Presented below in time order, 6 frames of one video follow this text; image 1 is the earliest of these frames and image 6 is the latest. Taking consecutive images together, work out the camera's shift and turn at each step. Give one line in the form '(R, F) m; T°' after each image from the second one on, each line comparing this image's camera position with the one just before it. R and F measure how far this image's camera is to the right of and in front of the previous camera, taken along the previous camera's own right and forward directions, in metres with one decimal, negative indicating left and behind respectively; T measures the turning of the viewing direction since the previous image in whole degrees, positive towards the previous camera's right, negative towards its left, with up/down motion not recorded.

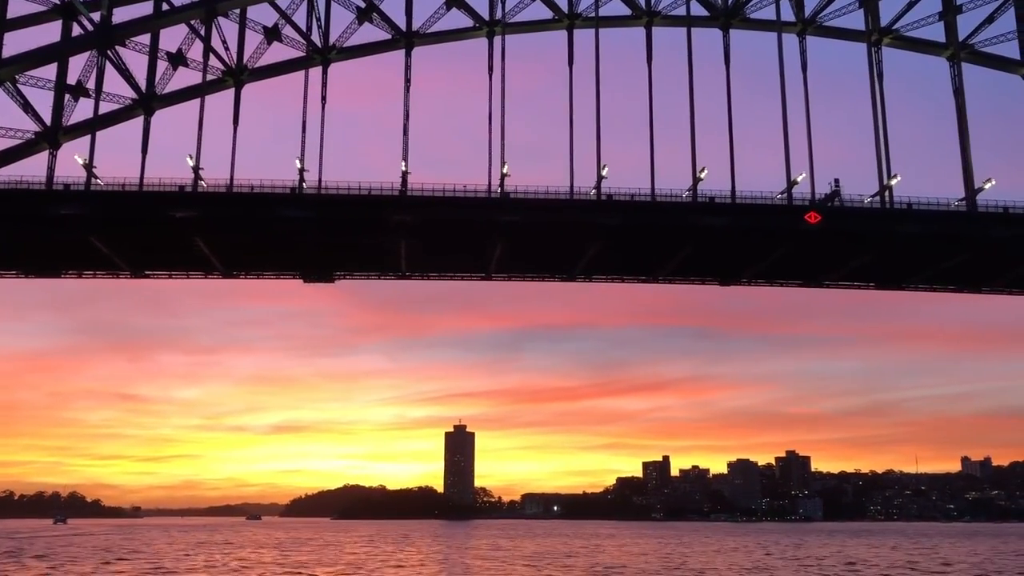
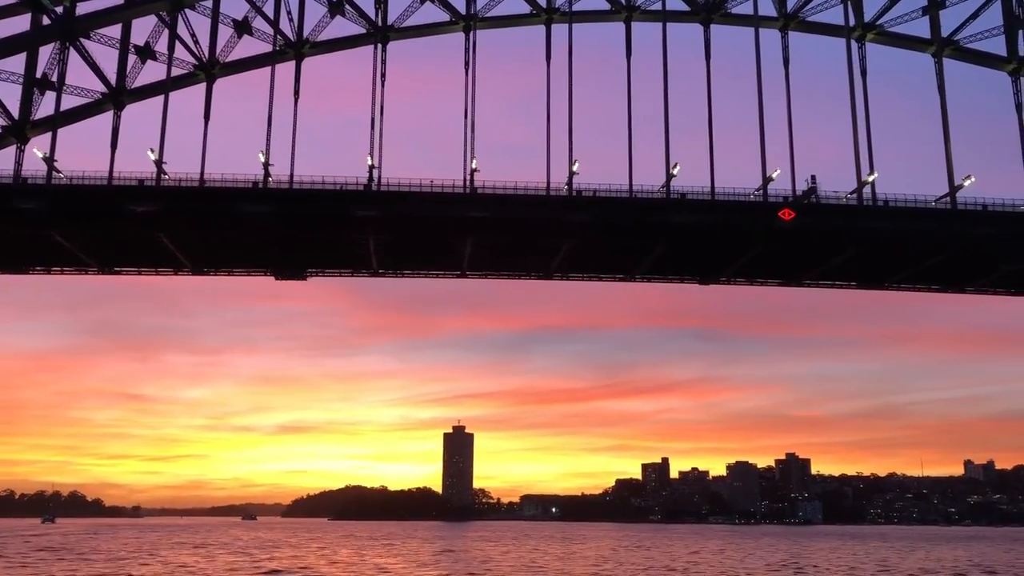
(+1.6, +0.7) m; 0°
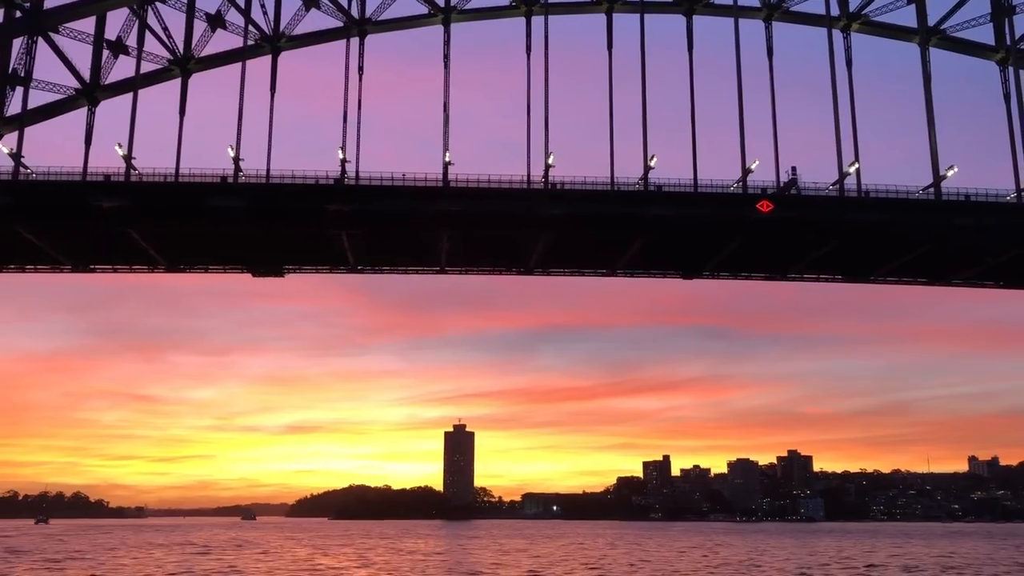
(+1.3, +0.6) m; 0°
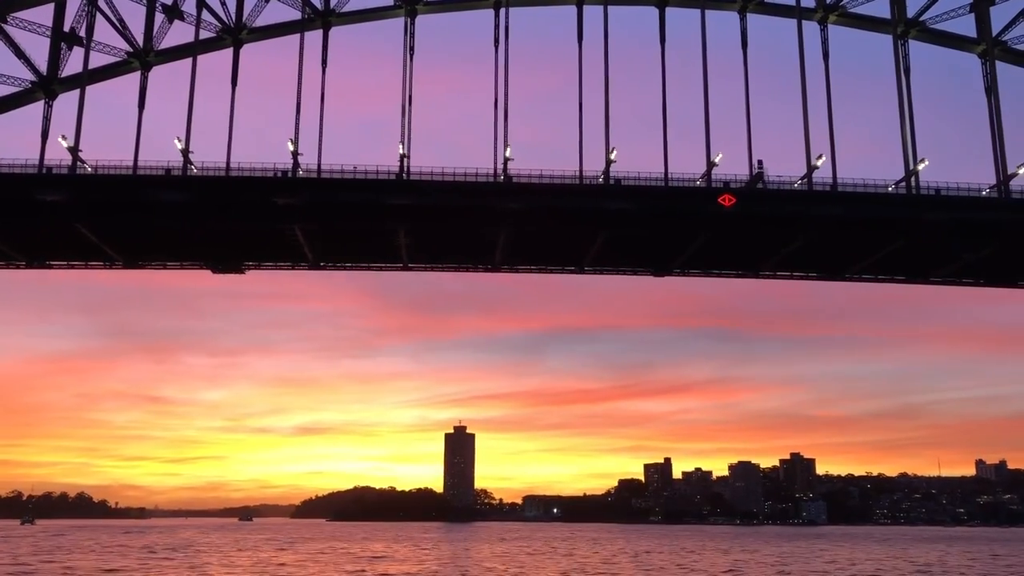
(+2.3, +1.1) m; -1°
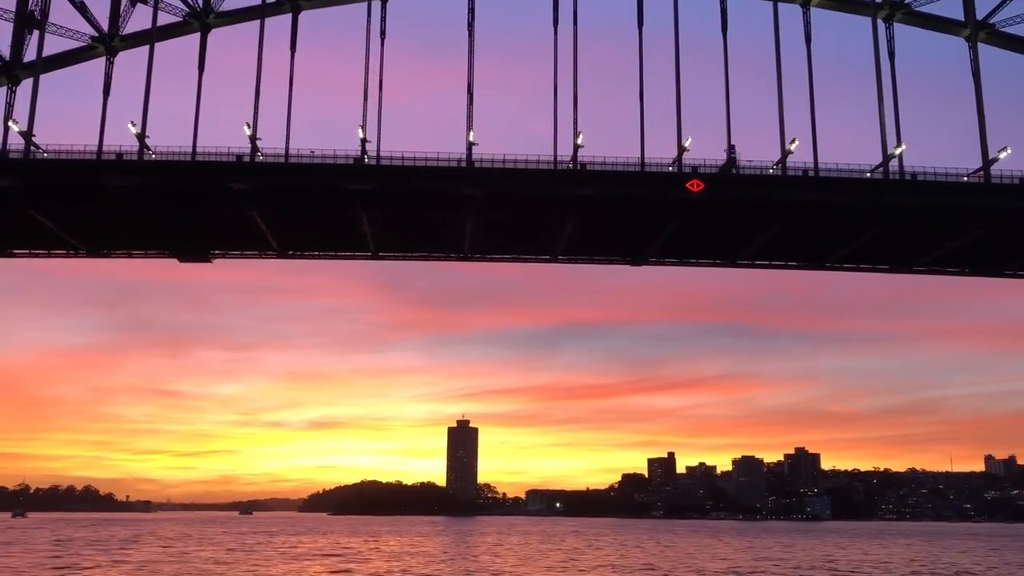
(+1.9, +1.0) m; -1°
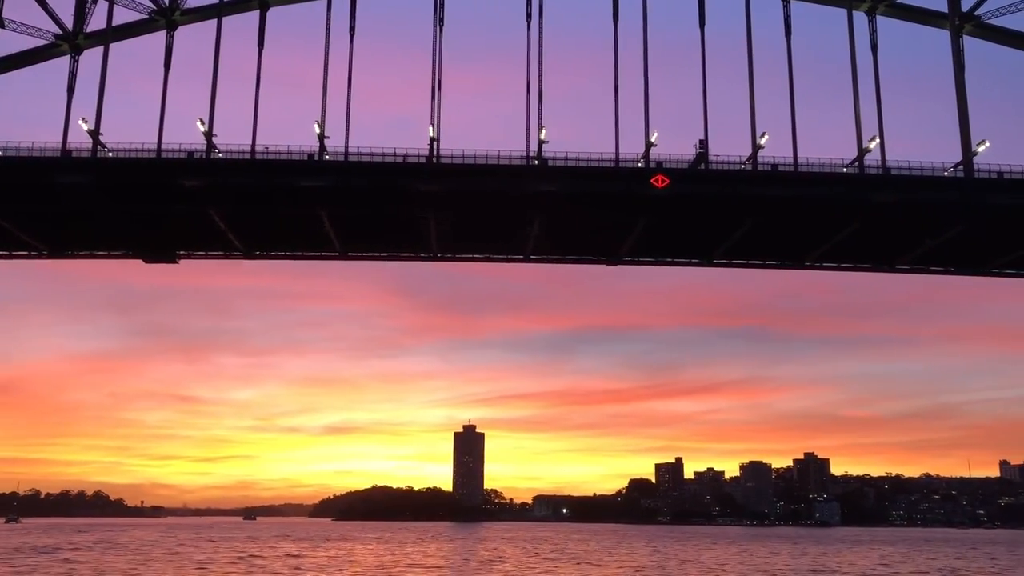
(+2.1, +1.1) m; -1°
